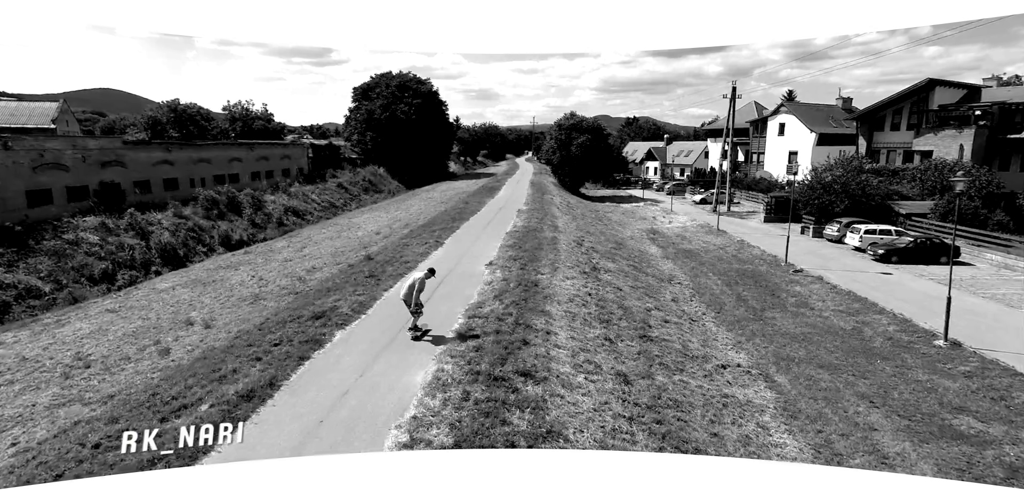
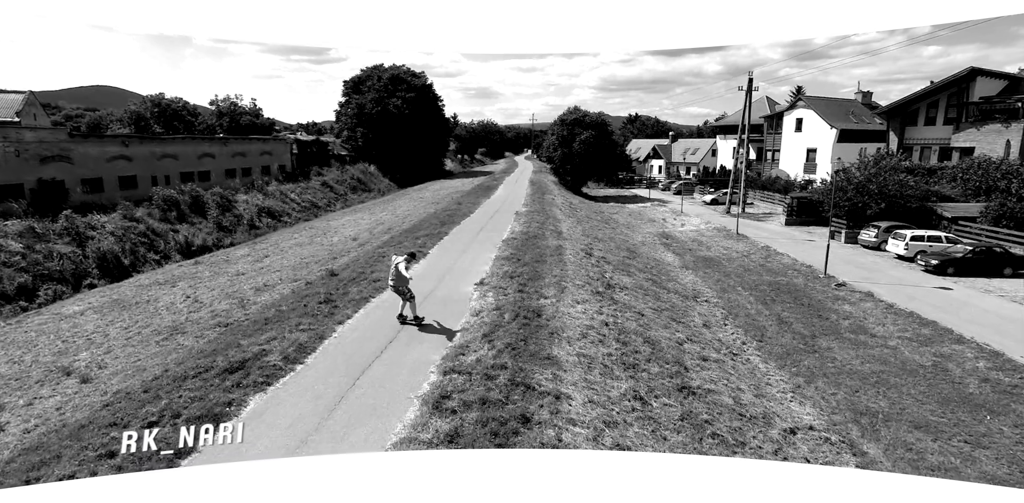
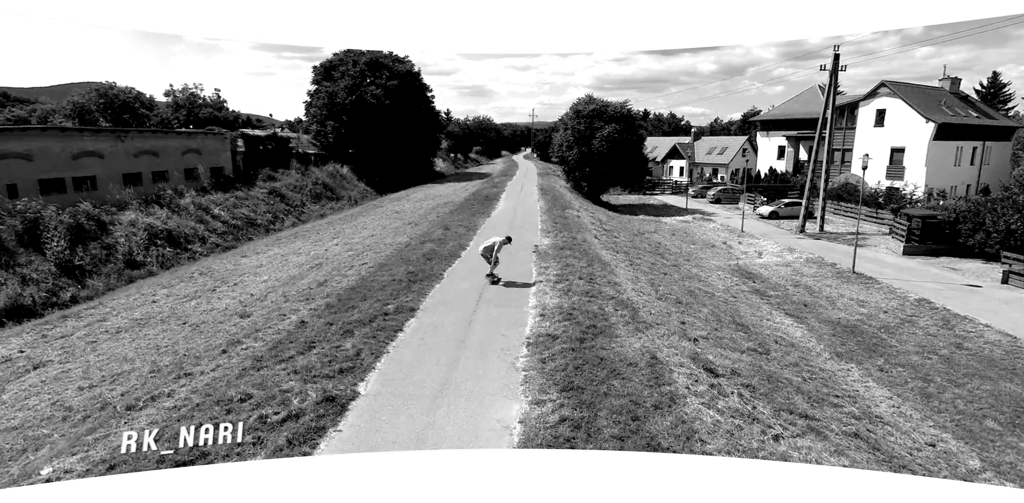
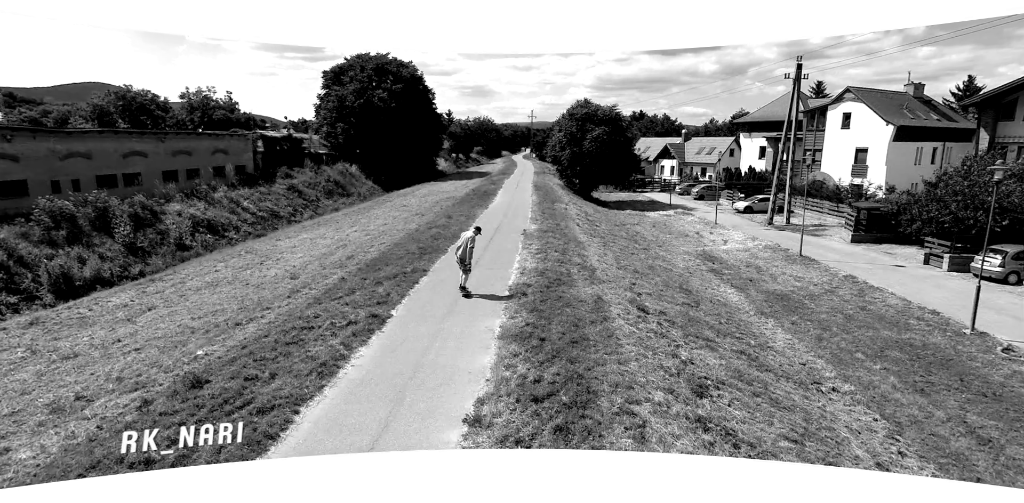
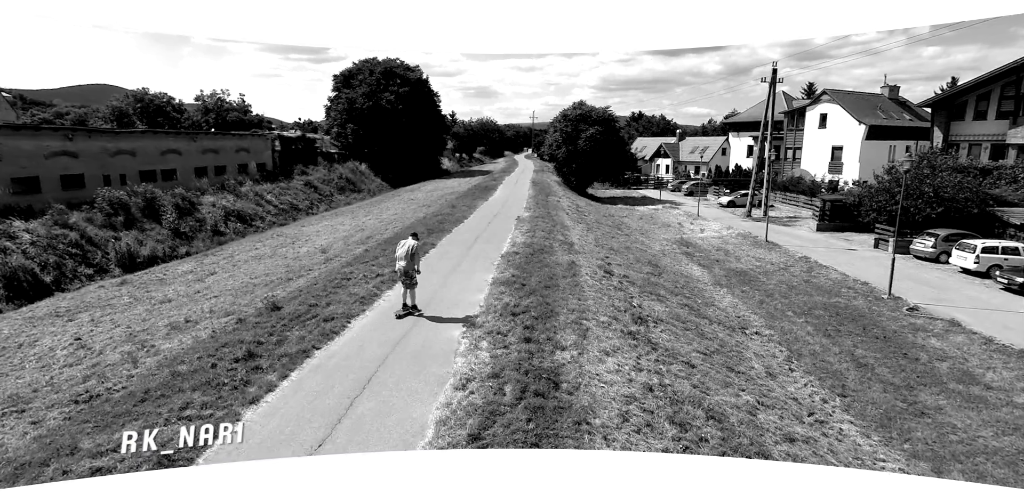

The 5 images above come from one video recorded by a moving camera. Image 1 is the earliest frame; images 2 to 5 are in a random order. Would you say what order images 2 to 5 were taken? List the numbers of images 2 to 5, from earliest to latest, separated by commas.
2, 5, 4, 3
